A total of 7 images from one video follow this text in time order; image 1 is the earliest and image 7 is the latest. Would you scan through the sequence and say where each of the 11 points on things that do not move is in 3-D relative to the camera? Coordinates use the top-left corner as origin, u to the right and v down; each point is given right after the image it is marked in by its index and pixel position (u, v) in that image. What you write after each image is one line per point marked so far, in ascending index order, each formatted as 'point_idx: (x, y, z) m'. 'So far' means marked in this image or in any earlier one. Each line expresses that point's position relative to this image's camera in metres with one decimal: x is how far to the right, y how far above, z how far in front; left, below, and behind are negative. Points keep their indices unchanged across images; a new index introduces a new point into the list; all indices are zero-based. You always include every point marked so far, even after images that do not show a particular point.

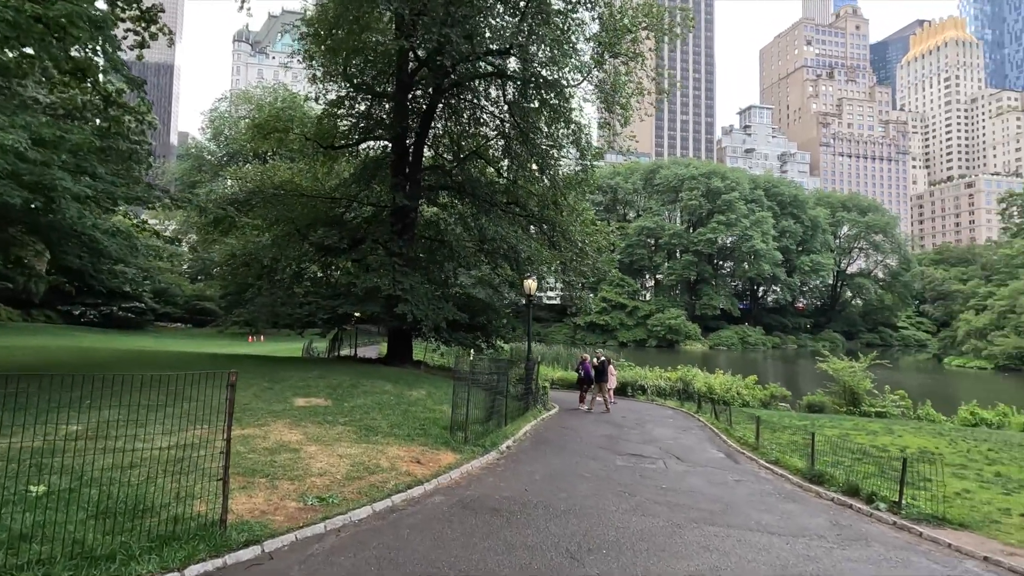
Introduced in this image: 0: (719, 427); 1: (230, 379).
0: (+4.4, -3.0, +11.4) m
1: (-2.2, -0.7, +4.2) m
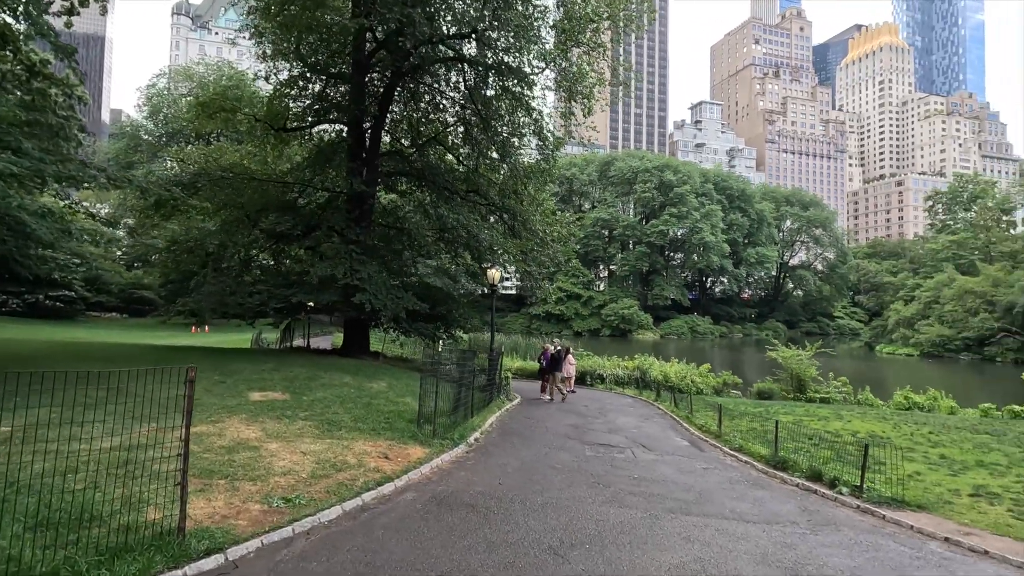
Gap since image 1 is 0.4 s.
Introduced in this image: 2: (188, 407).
0: (+3.6, -2.8, +11.6) m
1: (-2.3, -0.6, +3.8) m
2: (-2.3, -0.9, +3.8) m
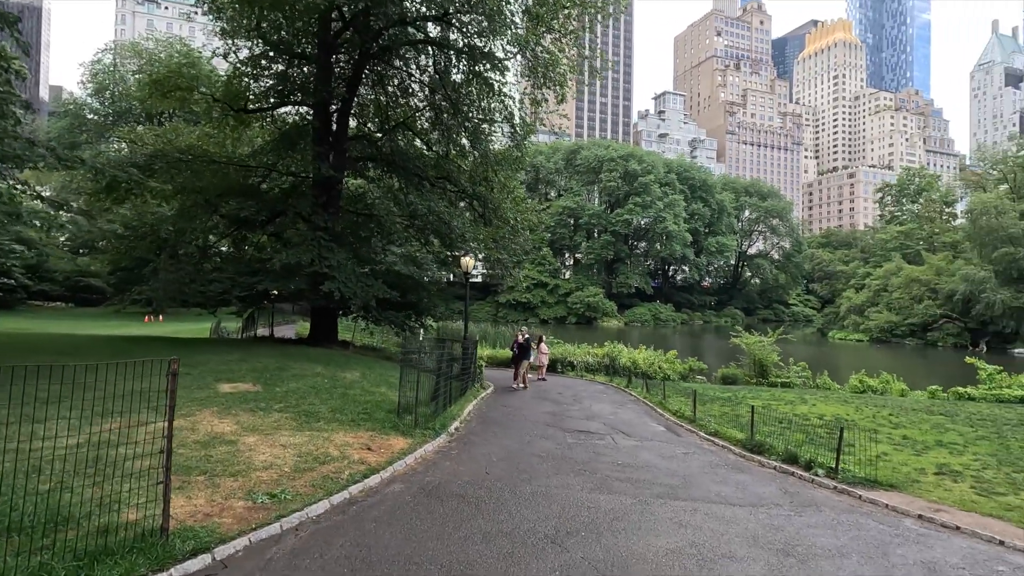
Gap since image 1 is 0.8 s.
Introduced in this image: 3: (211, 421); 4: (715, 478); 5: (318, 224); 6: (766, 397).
0: (+3.1, -2.5, +11.8) m
1: (-2.3, -0.5, +3.6) m
2: (-2.3, -0.8, +3.6) m
3: (-3.7, -1.6, +6.6) m
4: (+2.3, -2.1, +6.0) m
5: (-6.4, +2.2, +17.7) m
6: (+6.1, -2.6, +12.9) m
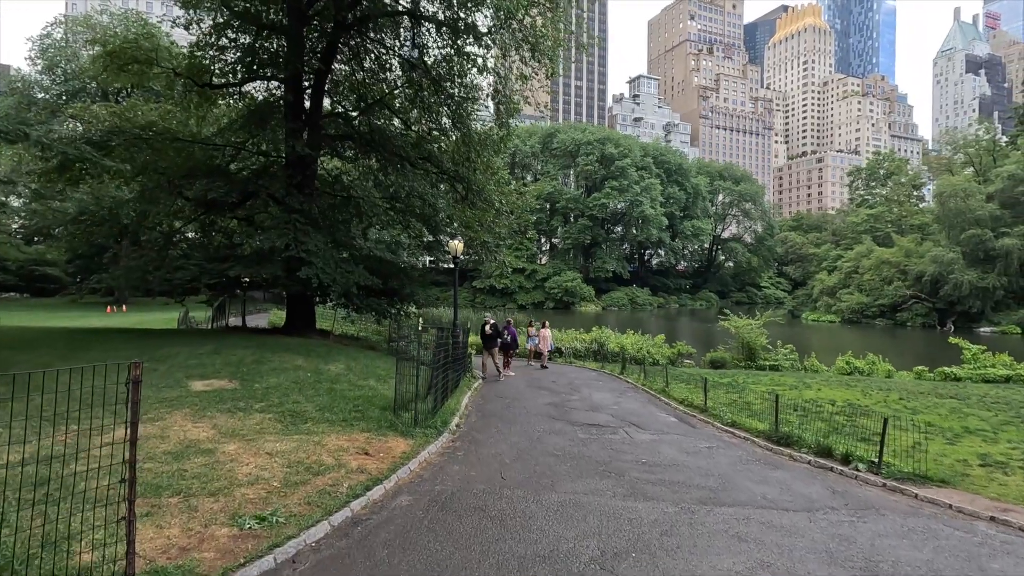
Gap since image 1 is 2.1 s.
0: (+3.0, -2.1, +11.3) m
1: (-2.0, -0.5, +2.9) m
2: (-2.0, -0.7, +2.9) m
3: (-3.6, -1.5, +5.8) m
4: (+2.4, -1.9, +5.4) m
5: (-6.8, +2.6, +16.7) m
6: (+6.0, -2.2, +12.6) m
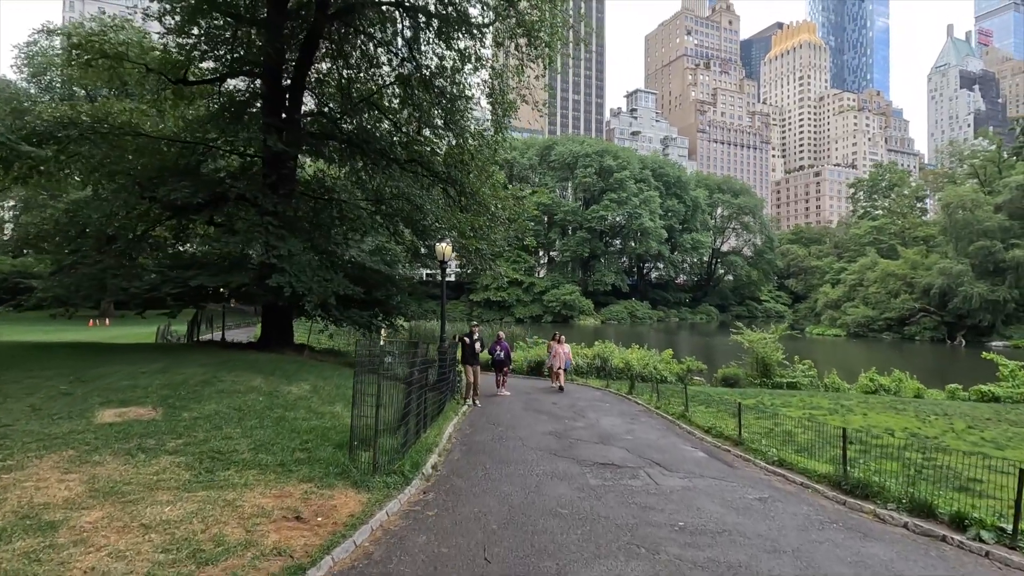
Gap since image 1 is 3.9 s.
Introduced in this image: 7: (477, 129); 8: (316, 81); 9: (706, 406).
0: (+2.9, -2.3, +9.7) m
1: (-2.1, -0.4, +1.3) m
2: (-2.1, -0.6, +1.3) m
3: (-3.6, -1.5, +4.2) m
4: (+2.3, -1.9, +3.9) m
5: (-6.9, +2.3, +15.2) m
6: (+5.9, -2.4, +11.0) m
7: (-1.2, +5.8, +19.1) m
8: (-7.1, +7.6, +19.4) m
9: (+3.8, -2.3, +10.5) m
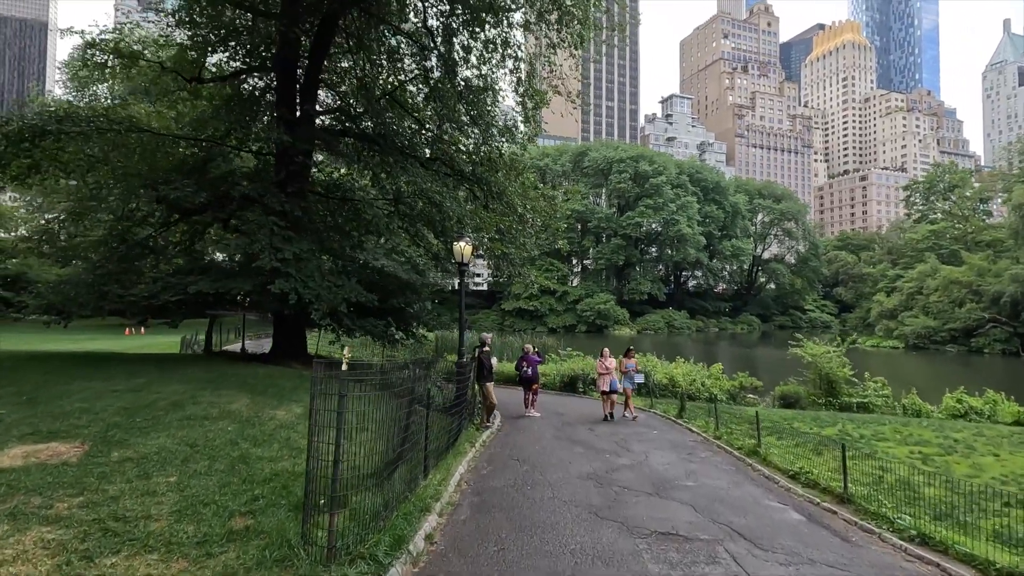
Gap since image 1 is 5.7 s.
0: (+3.3, -2.3, +7.9) m
1: (-2.2, -0.3, -0.2) m
2: (-2.2, -0.5, -0.2) m
3: (-3.5, -1.5, +2.7) m
4: (+2.4, -1.9, +2.0) m
5: (-6.2, +2.1, +14.0) m
6: (+6.4, -2.5, +8.9) m
7: (-0.2, +5.6, +17.6) m
8: (-6.1, +7.3, +18.3) m
9: (+4.3, -2.4, +8.6) m
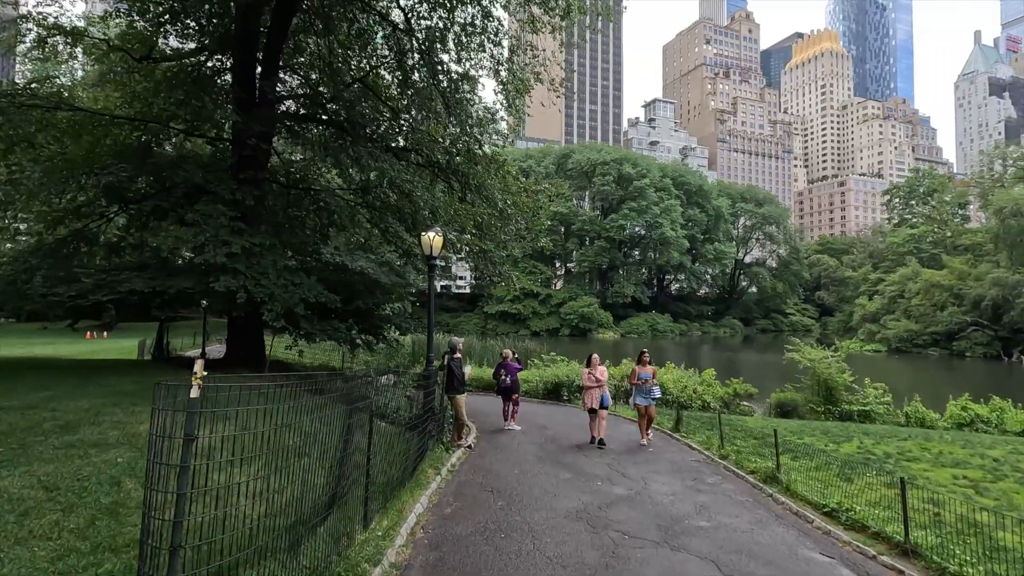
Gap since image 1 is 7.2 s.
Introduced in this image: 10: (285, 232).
0: (+3.0, -2.3, +6.7) m
1: (-2.3, -0.2, -1.6) m
2: (-2.3, -0.4, -1.6) m
3: (-3.7, -1.4, +1.3) m
4: (+2.3, -1.8, +0.8) m
5: (-6.7, +2.1, +12.5) m
6: (+6.0, -2.4, +7.8) m
7: (-0.8, +5.6, +16.3) m
8: (-6.7, +7.3, +16.8) m
9: (+3.9, -2.3, +7.4) m
10: (-5.7, +1.4, +13.6) m
